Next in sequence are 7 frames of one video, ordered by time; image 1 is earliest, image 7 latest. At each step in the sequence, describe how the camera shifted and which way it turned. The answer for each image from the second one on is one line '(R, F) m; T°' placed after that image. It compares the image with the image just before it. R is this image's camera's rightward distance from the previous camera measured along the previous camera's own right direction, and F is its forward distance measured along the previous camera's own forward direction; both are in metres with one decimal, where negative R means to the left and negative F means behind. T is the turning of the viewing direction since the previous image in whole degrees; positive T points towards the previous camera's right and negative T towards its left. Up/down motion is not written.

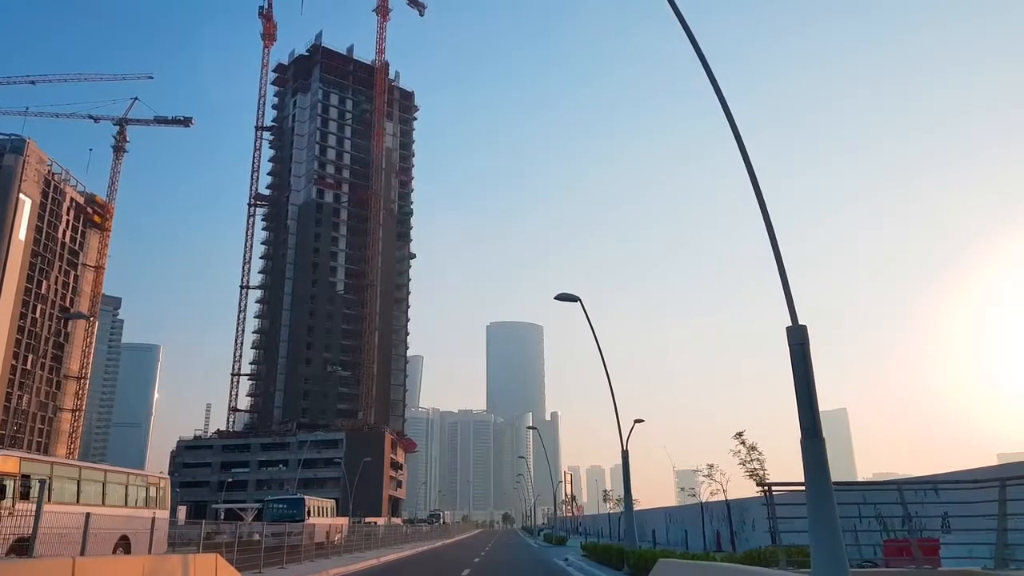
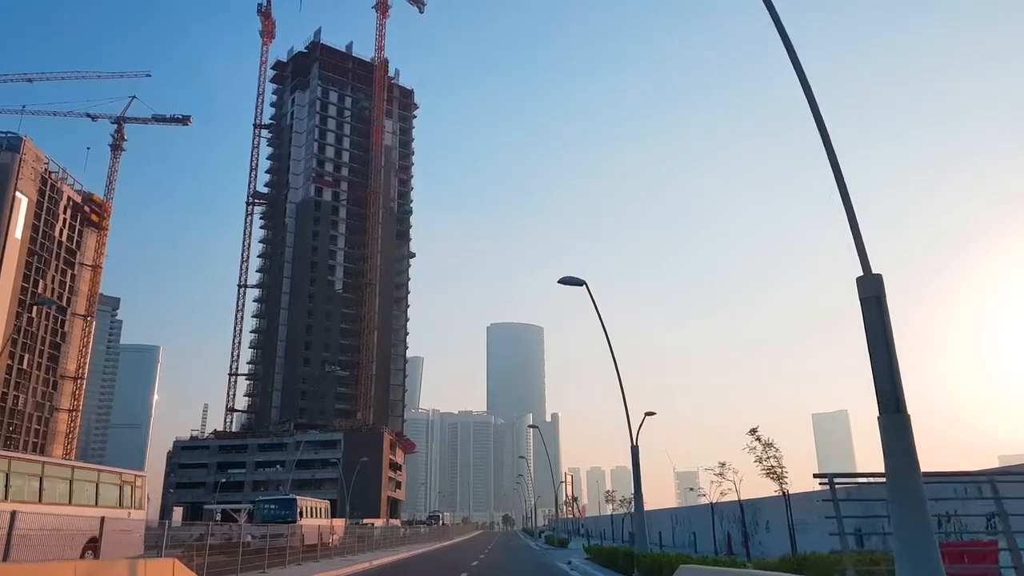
(0.0, +1.2) m; 0°
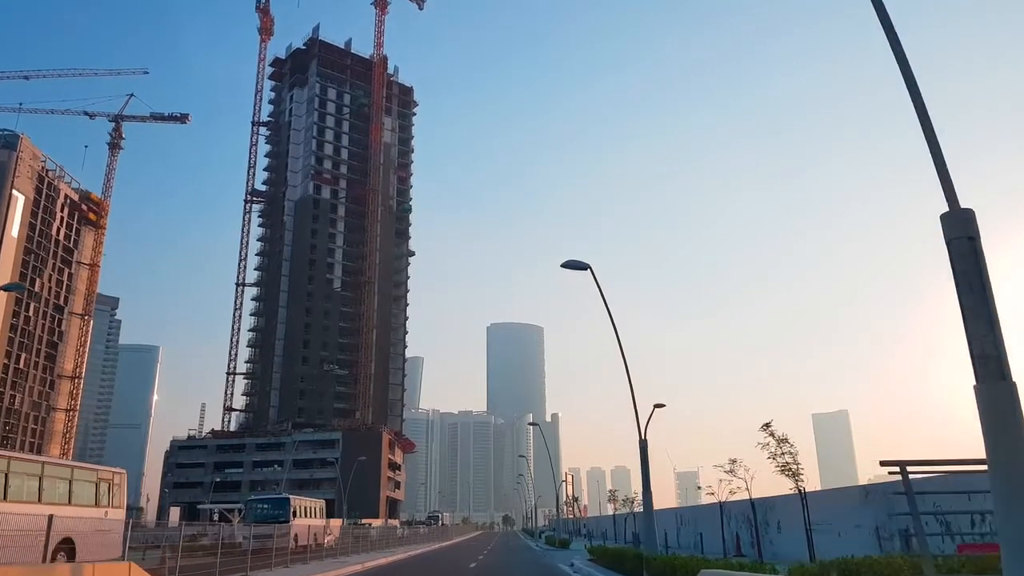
(0.0, +1.0) m; 0°
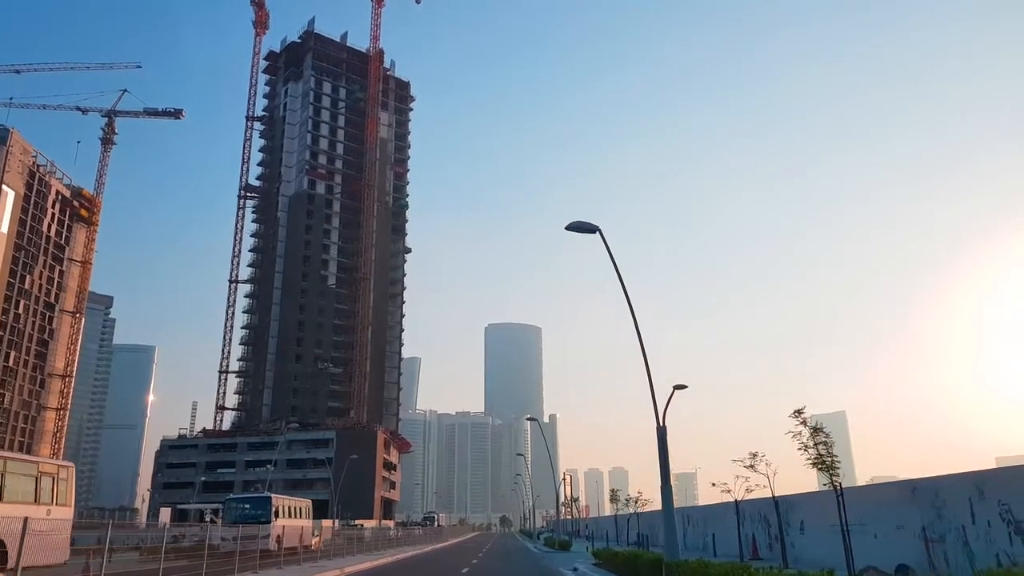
(0.0, +2.0) m; 0°
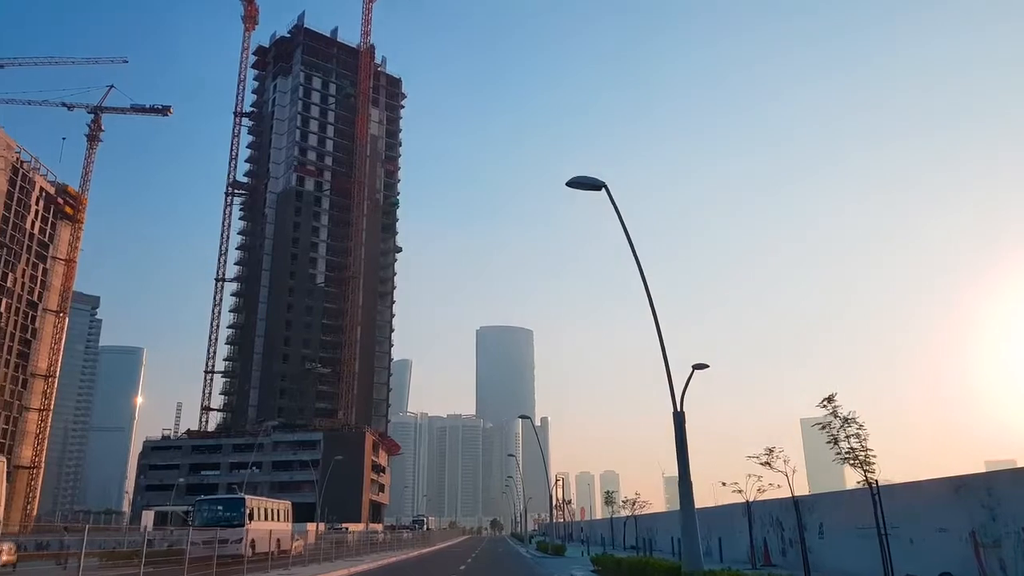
(0.0, +1.8) m; +1°
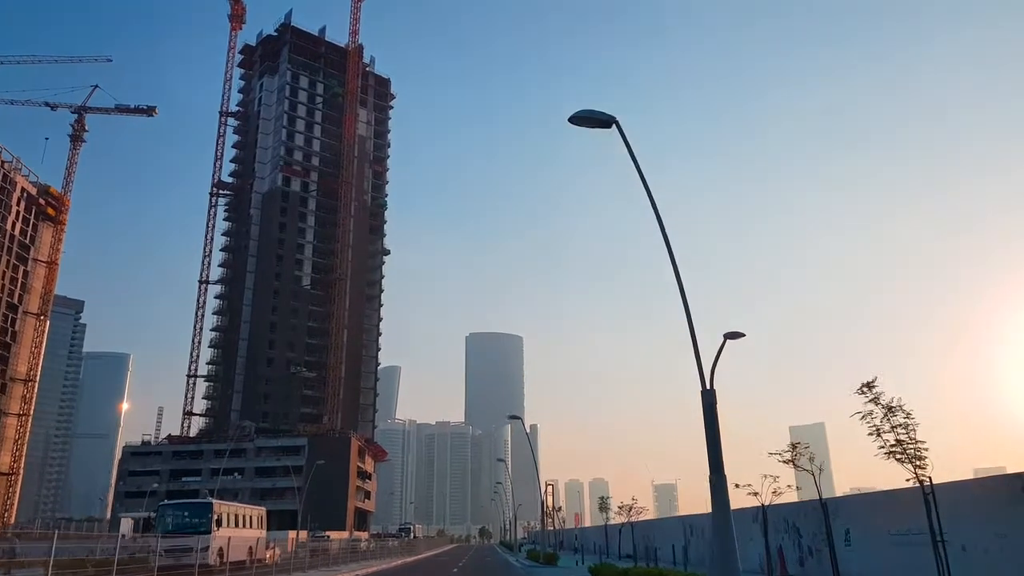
(0.0, +1.9) m; +1°
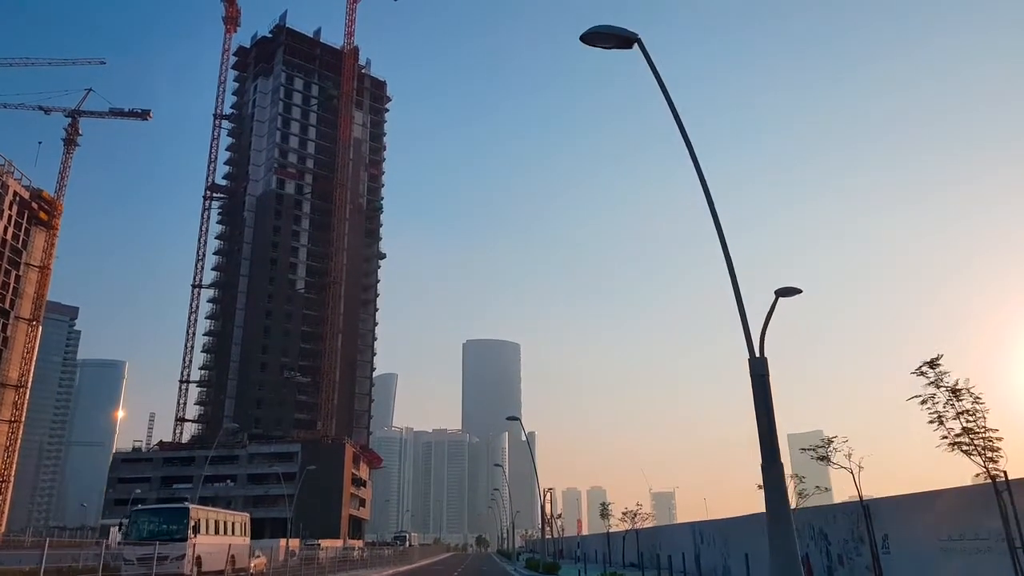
(0.0, +1.6) m; 0°
